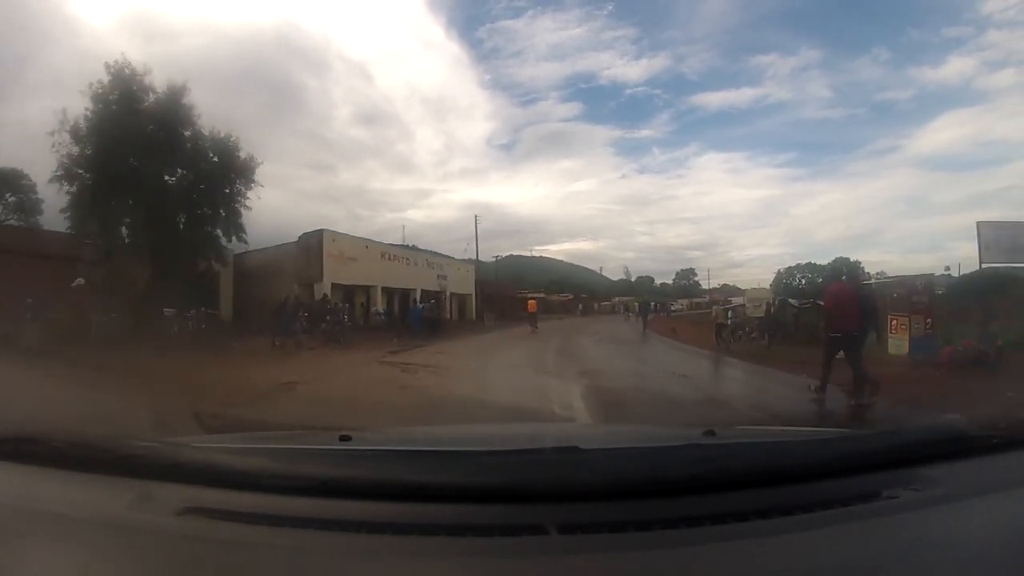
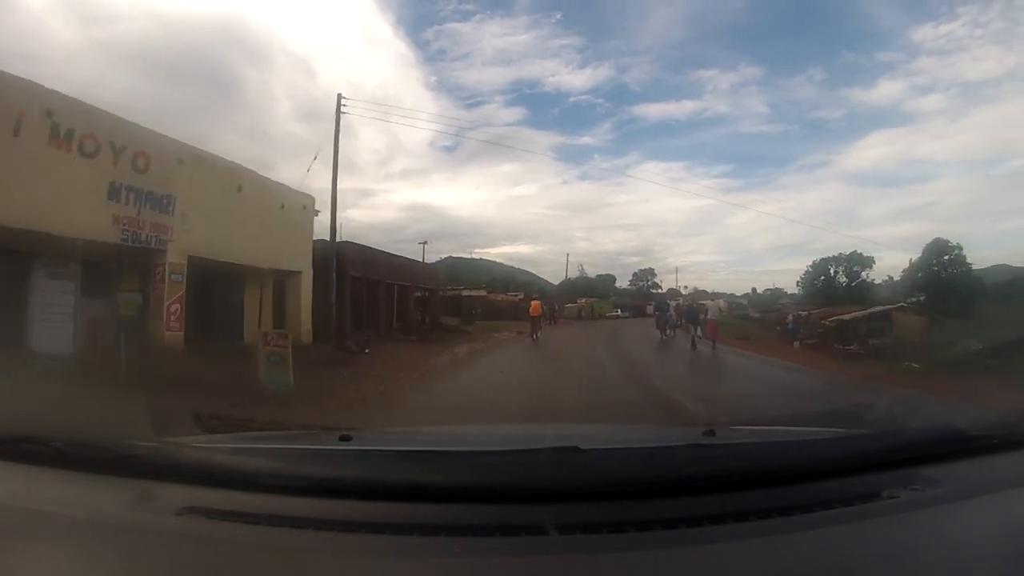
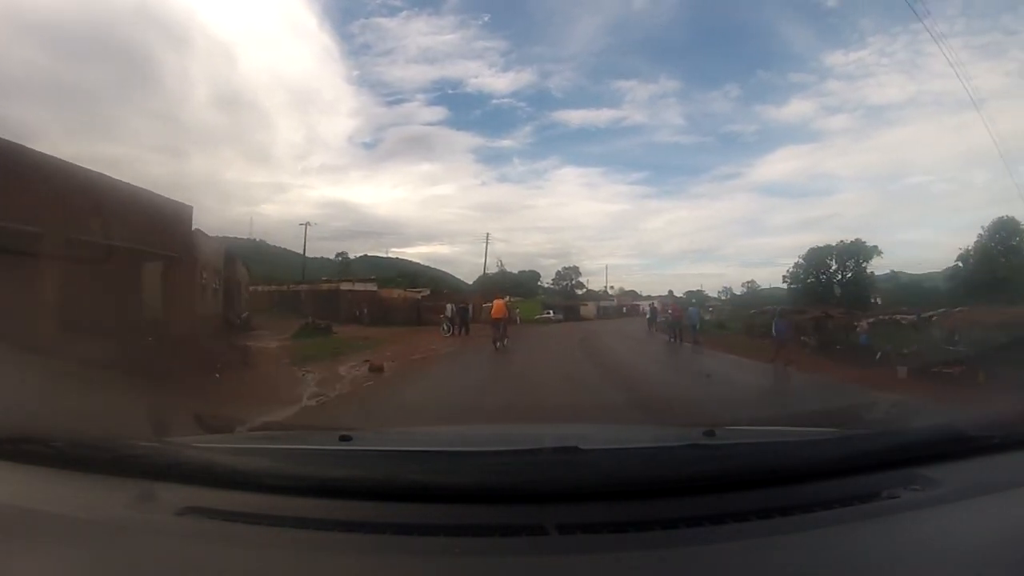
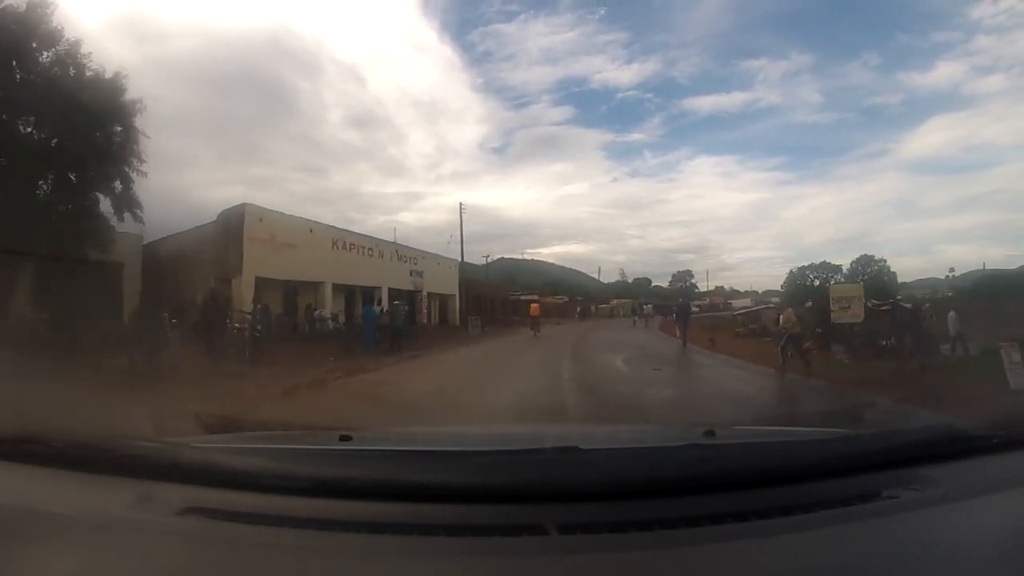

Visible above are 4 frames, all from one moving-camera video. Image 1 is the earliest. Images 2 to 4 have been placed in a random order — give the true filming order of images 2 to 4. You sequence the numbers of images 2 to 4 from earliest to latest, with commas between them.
4, 2, 3
